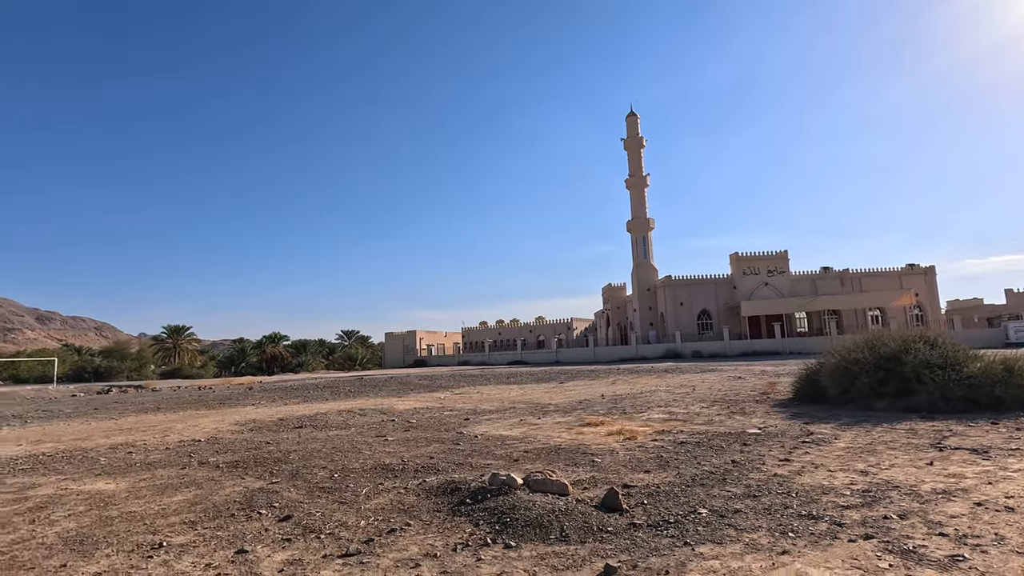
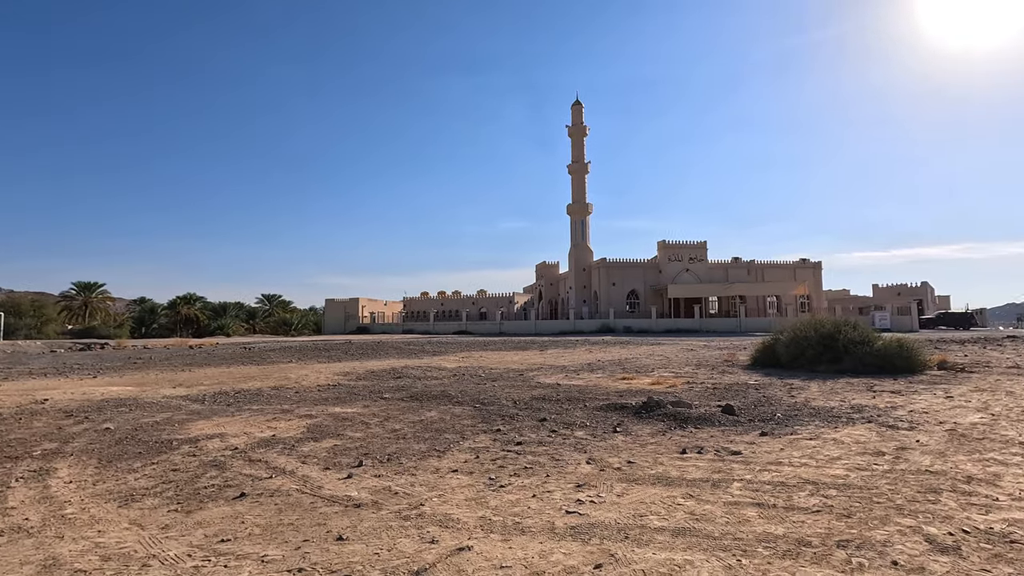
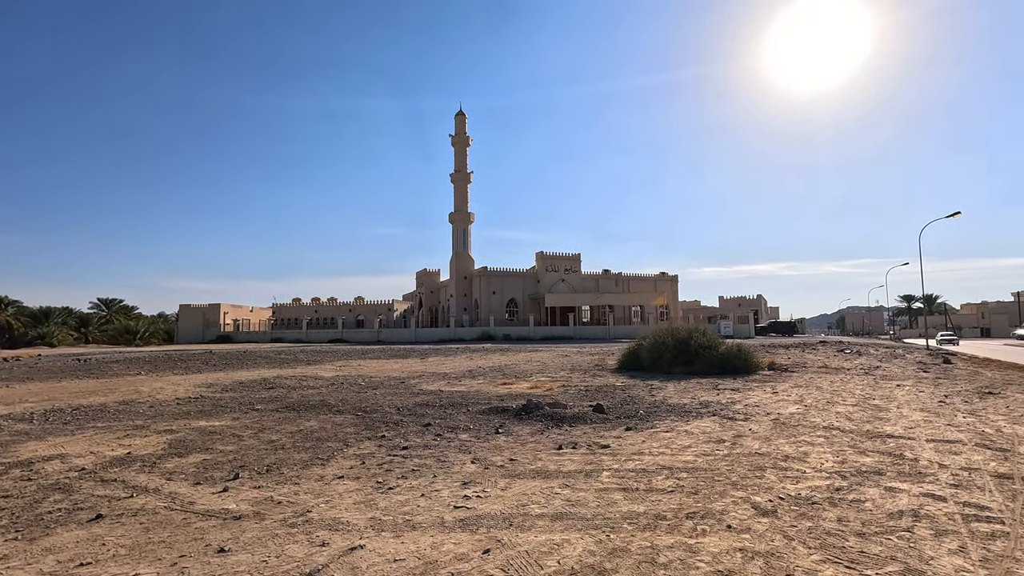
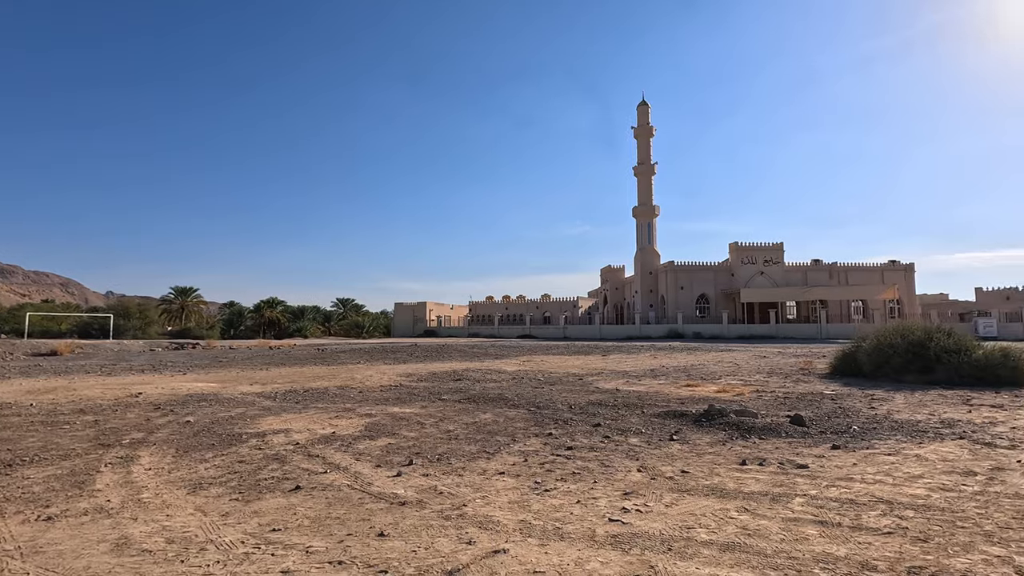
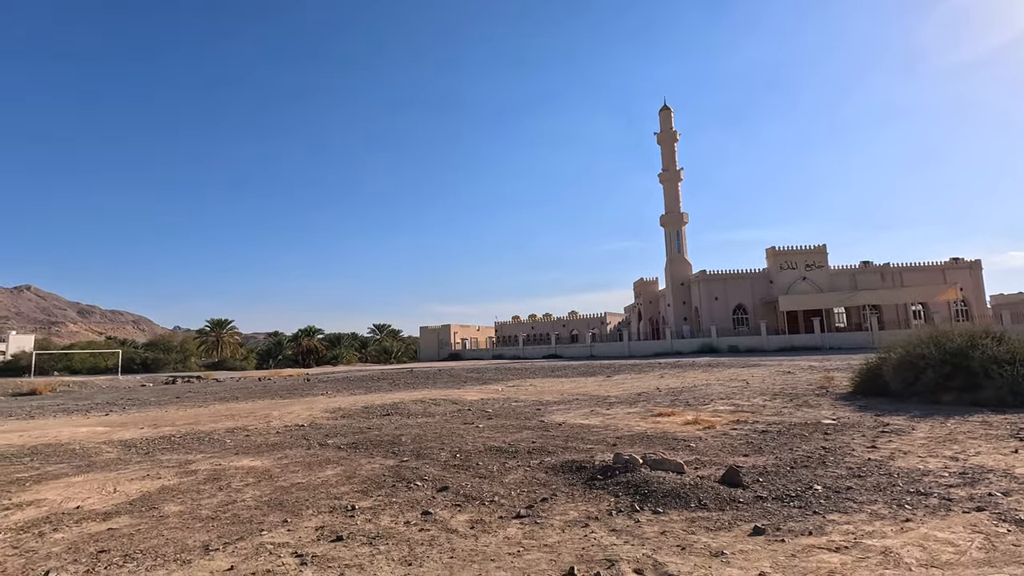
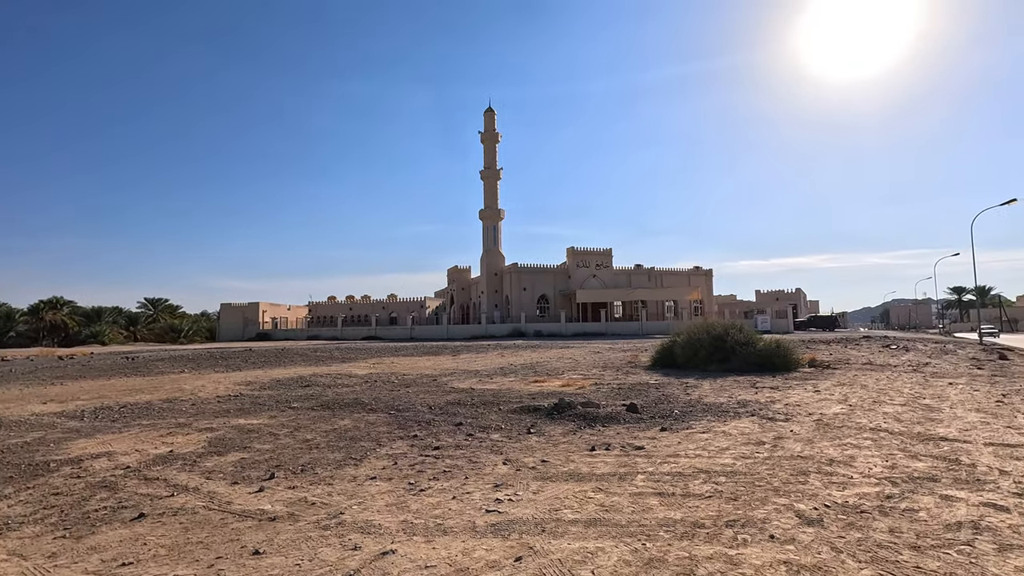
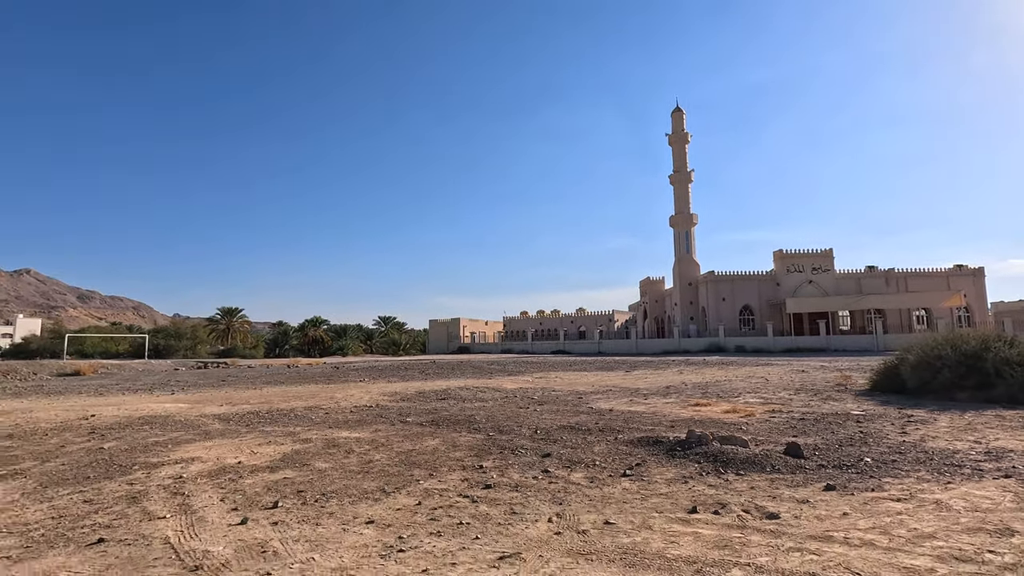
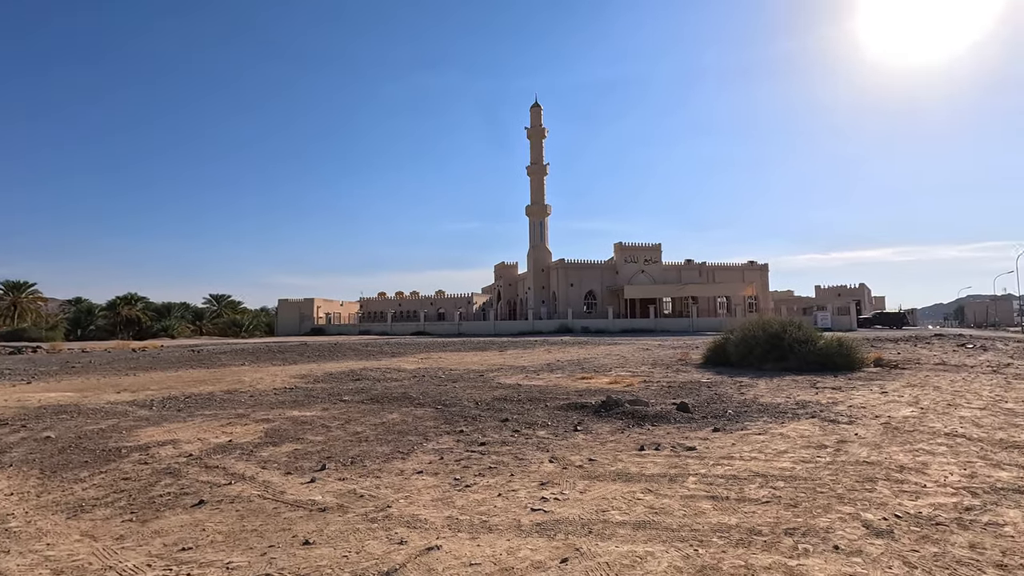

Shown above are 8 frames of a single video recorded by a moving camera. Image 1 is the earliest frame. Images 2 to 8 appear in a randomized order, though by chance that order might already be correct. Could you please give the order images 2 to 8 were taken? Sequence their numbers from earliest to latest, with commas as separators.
5, 7, 4, 2, 8, 6, 3
